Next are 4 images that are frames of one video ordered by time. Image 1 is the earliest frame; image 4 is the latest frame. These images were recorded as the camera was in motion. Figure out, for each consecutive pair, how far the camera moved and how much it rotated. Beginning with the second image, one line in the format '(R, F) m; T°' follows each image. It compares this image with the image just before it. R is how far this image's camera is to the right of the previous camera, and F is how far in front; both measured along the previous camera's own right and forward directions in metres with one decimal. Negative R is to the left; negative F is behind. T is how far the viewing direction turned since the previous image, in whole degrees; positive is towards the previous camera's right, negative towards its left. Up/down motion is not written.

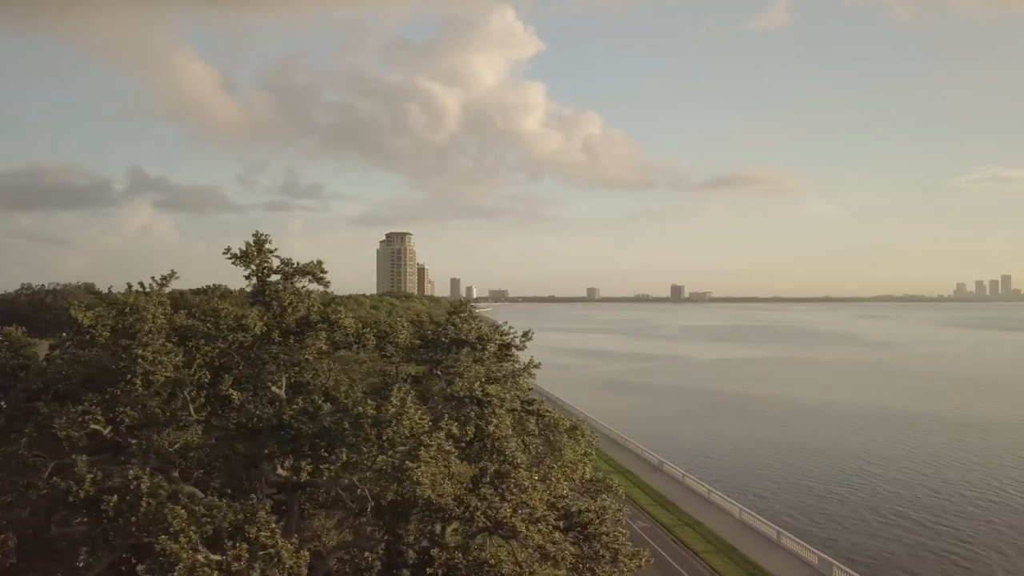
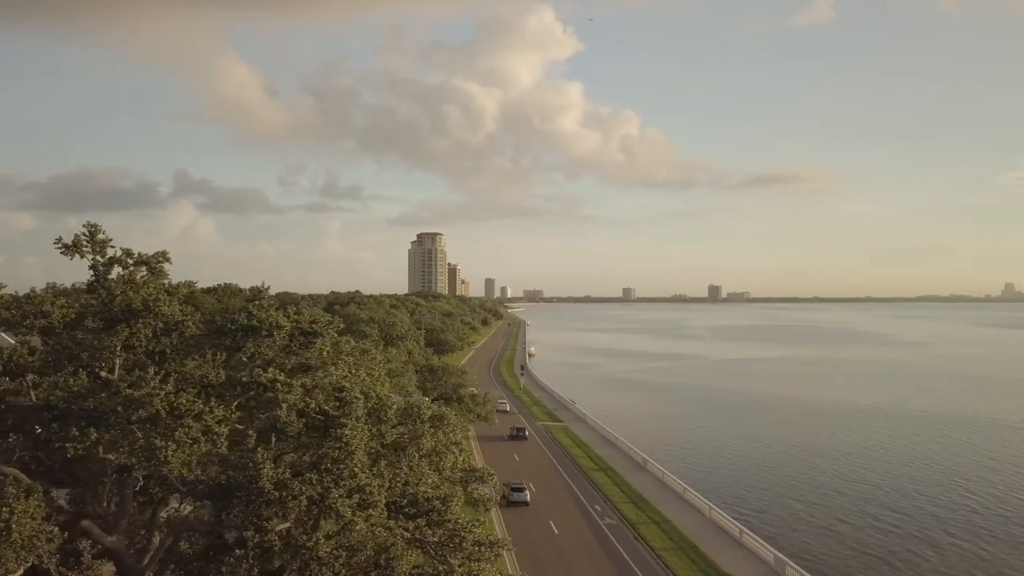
(+3.6, -0.1) m; -2°
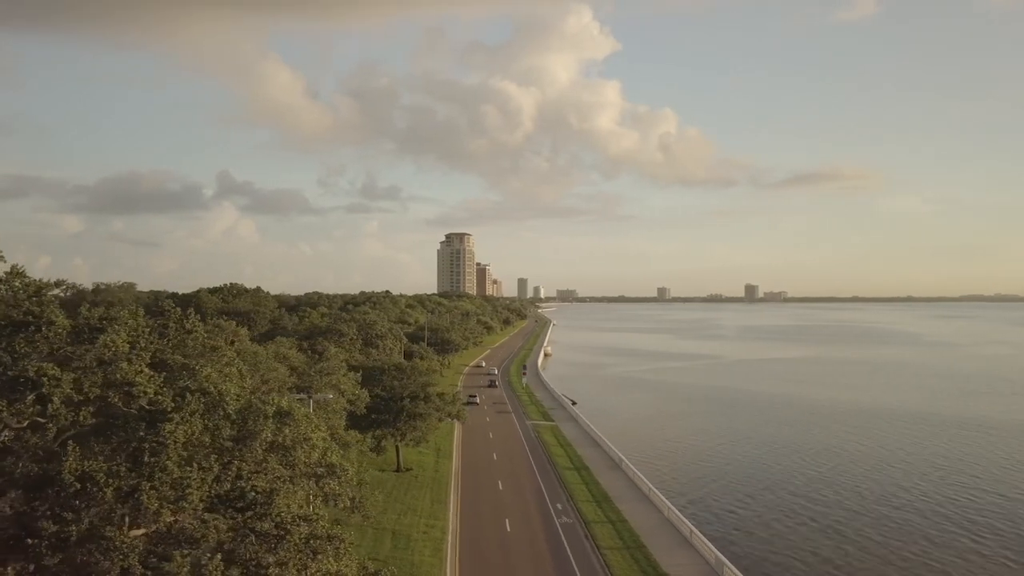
(+4.1, -0.1) m; -1°
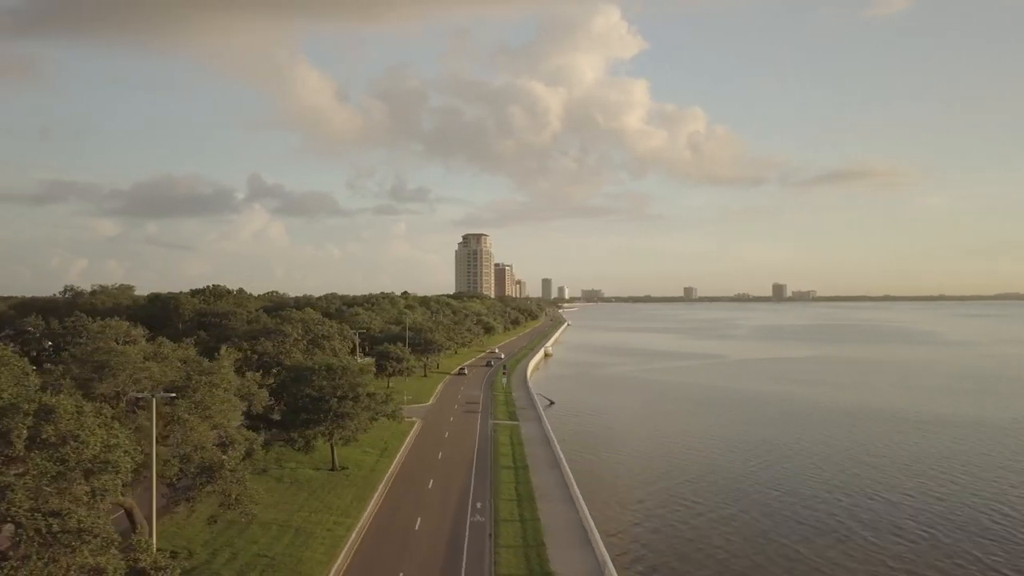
(+6.1, -0.5) m; 0°
